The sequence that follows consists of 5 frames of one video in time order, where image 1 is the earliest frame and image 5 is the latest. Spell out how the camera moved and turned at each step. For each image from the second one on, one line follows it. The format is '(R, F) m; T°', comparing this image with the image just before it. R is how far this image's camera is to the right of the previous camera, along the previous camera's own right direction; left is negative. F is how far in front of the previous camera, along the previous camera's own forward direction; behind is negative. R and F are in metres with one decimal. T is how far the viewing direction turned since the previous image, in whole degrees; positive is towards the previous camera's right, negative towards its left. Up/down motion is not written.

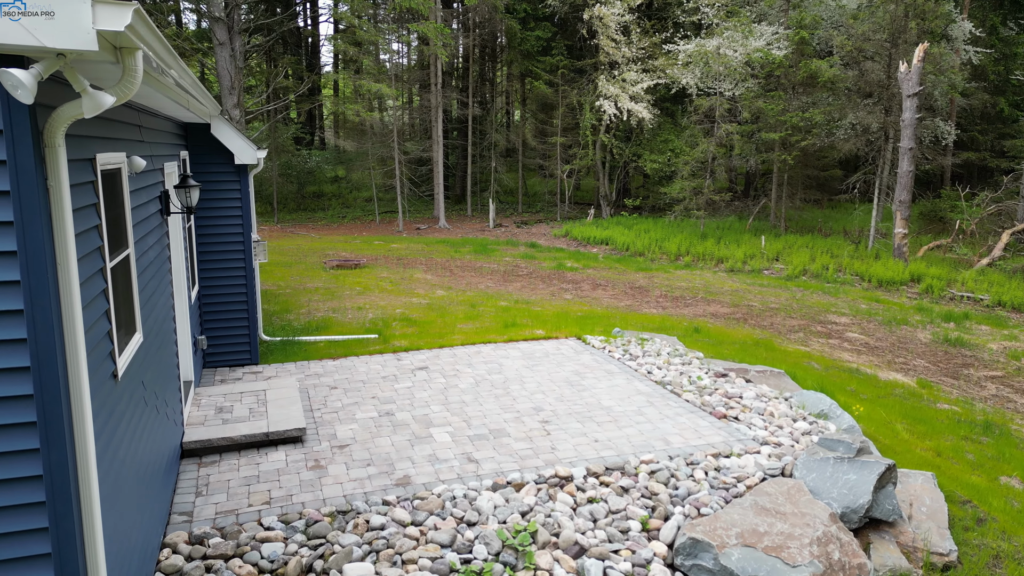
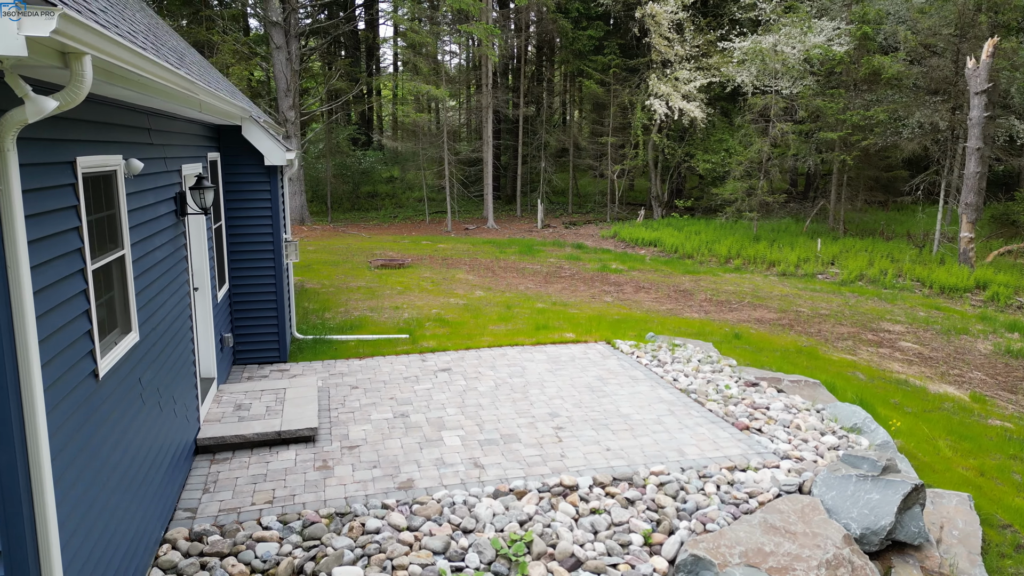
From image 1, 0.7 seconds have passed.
(+0.3, +0.1) m; -5°
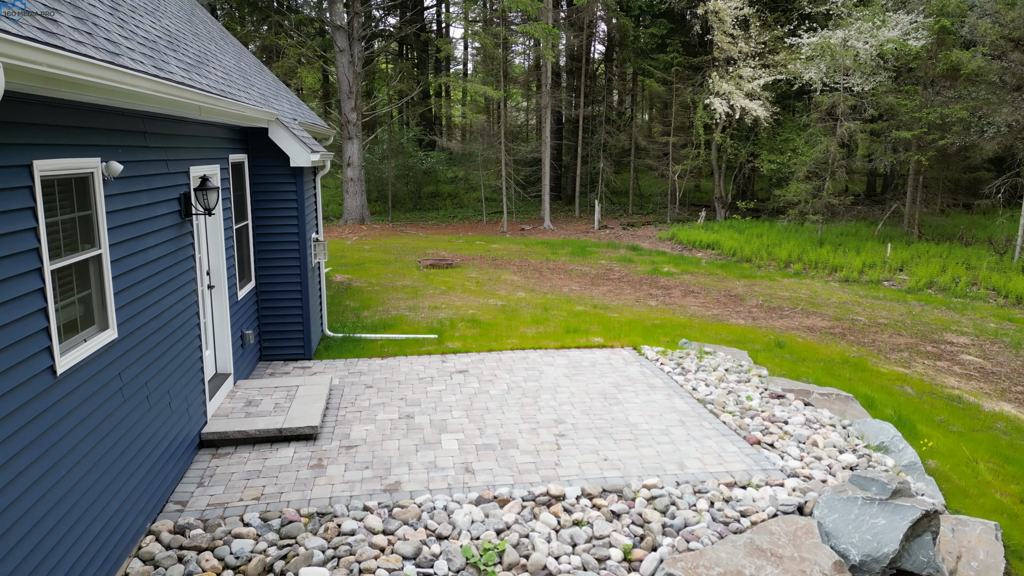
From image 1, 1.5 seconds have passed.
(+0.5, +0.1) m; -6°
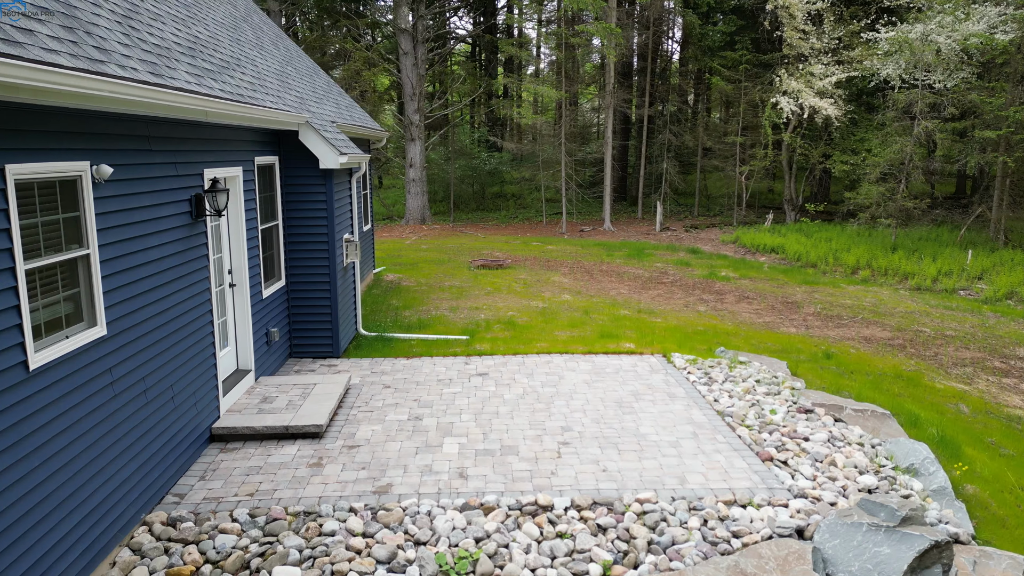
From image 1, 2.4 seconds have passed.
(+0.5, +0.1) m; -6°
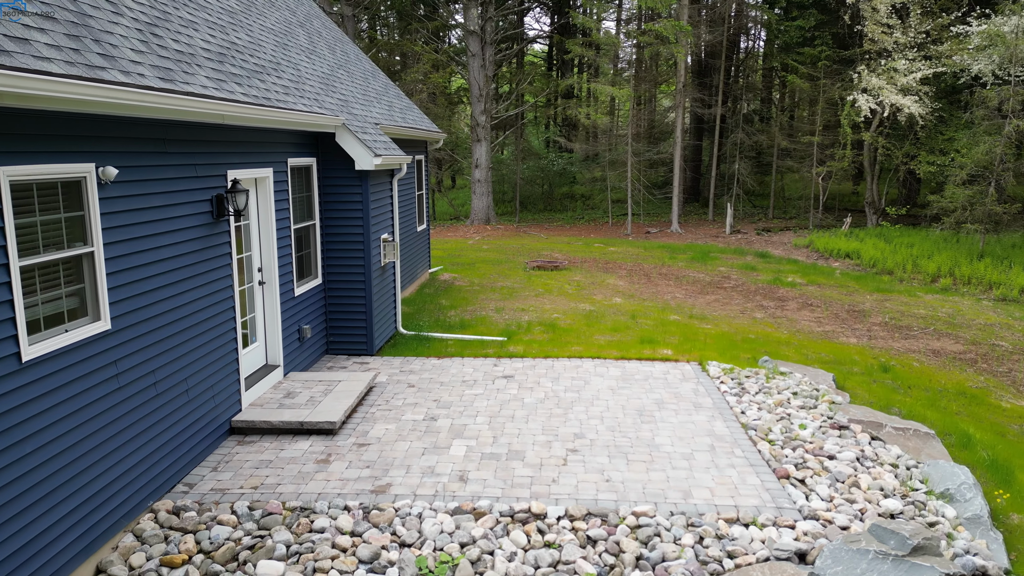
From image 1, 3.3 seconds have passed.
(+0.5, +0.1) m; -6°
